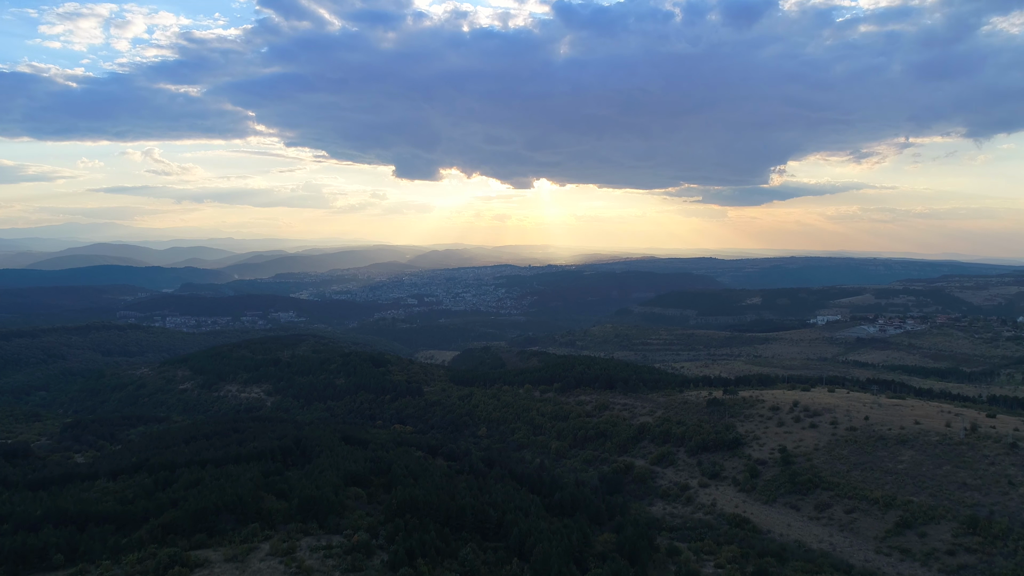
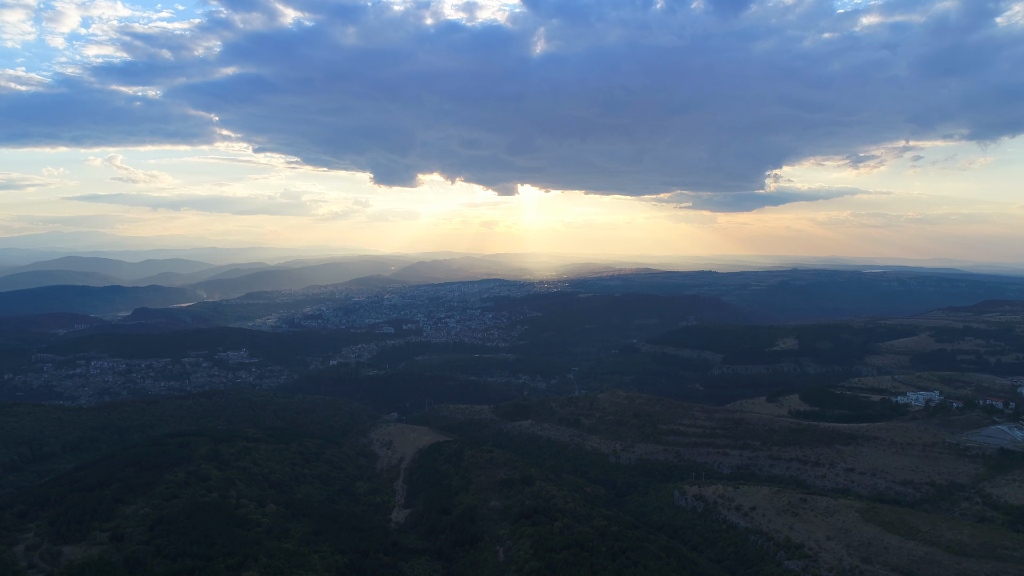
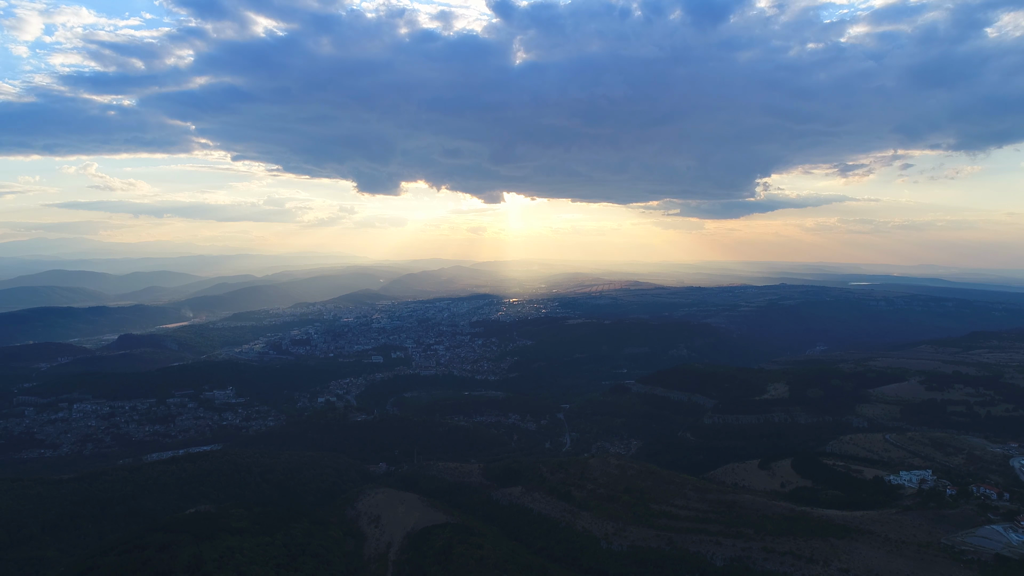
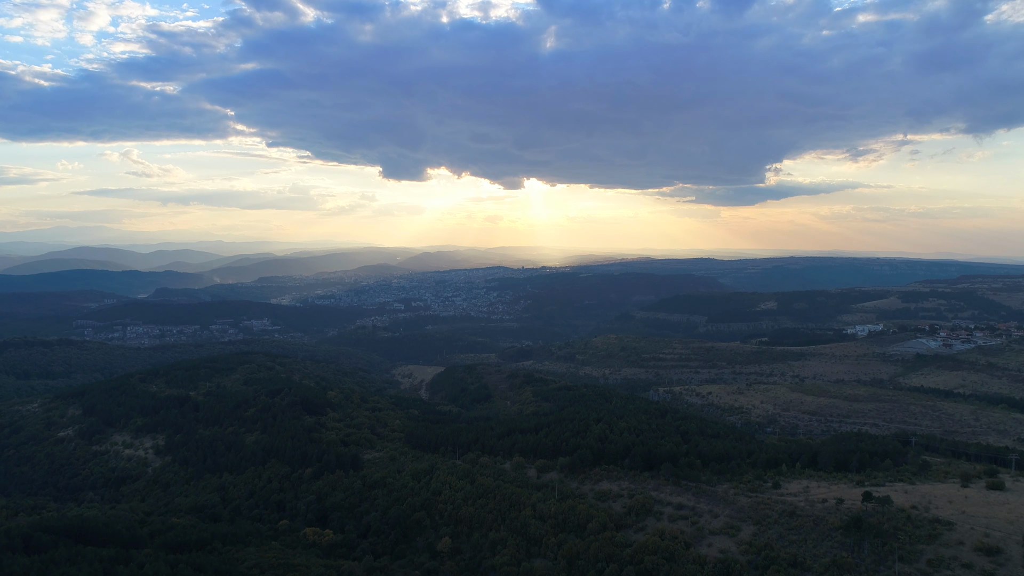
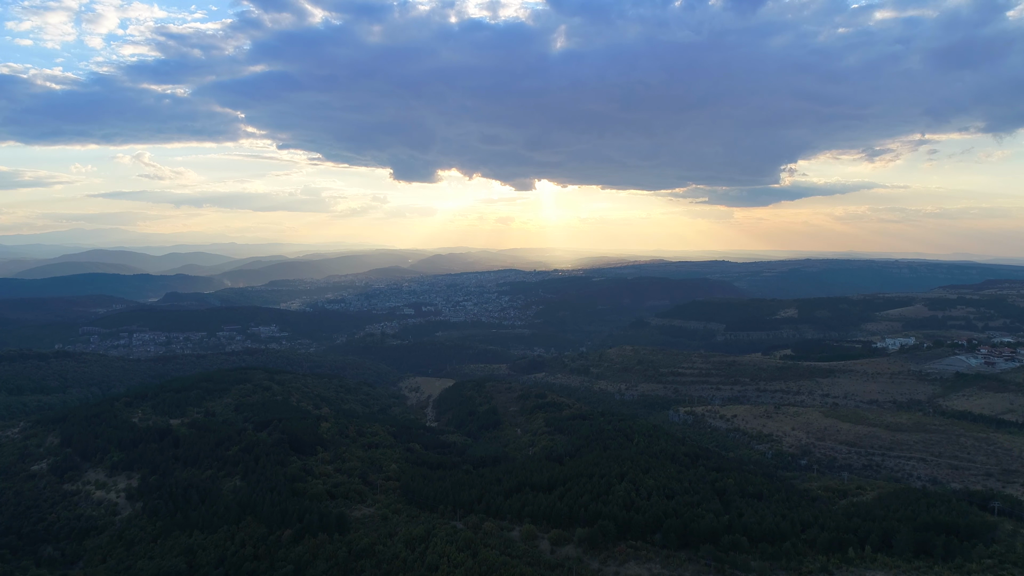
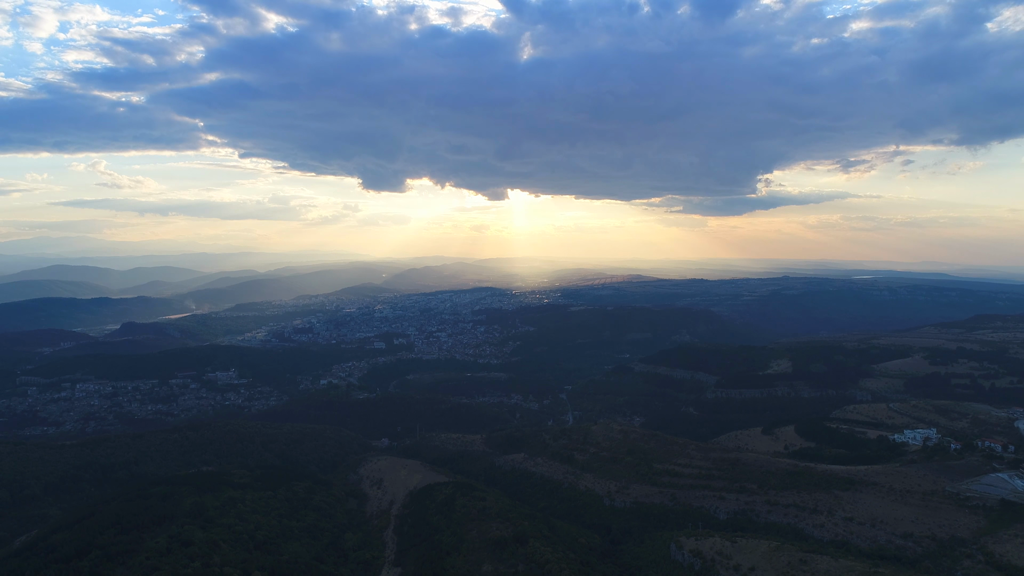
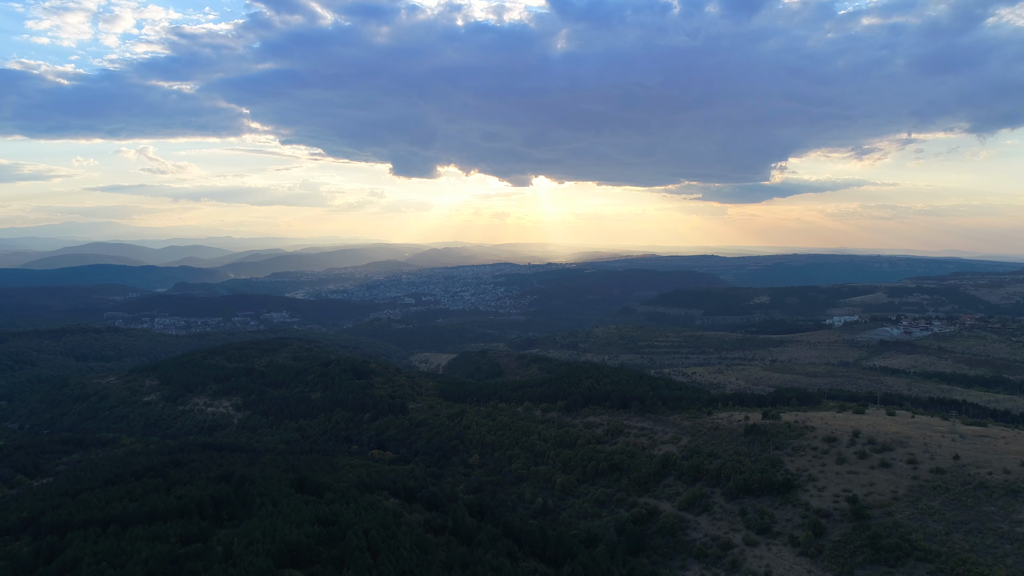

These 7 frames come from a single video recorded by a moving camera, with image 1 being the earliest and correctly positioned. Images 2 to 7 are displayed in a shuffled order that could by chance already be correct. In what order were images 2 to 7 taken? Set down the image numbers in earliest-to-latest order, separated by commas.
7, 4, 5, 2, 6, 3
